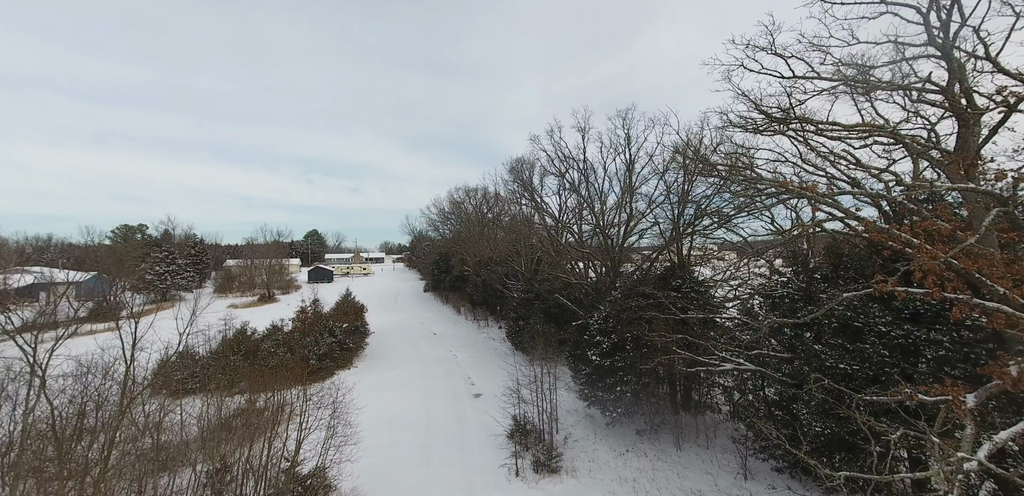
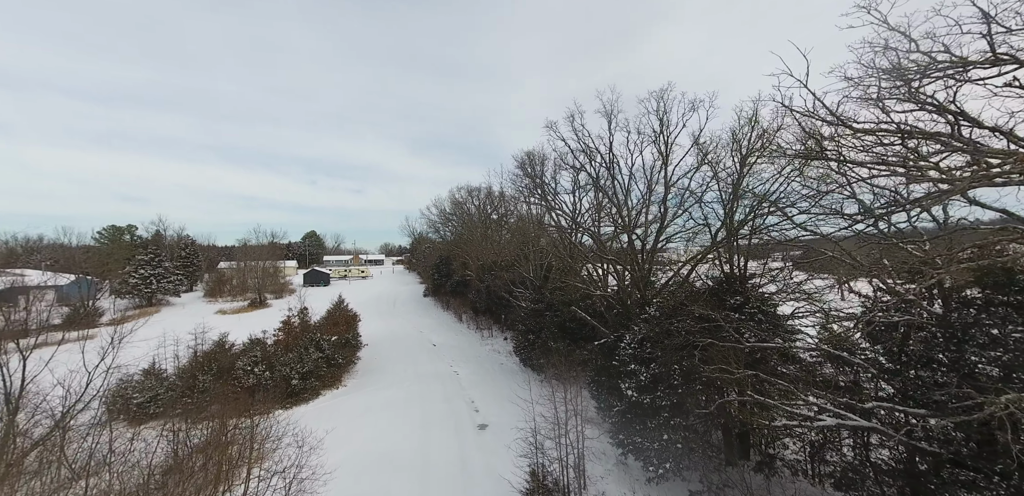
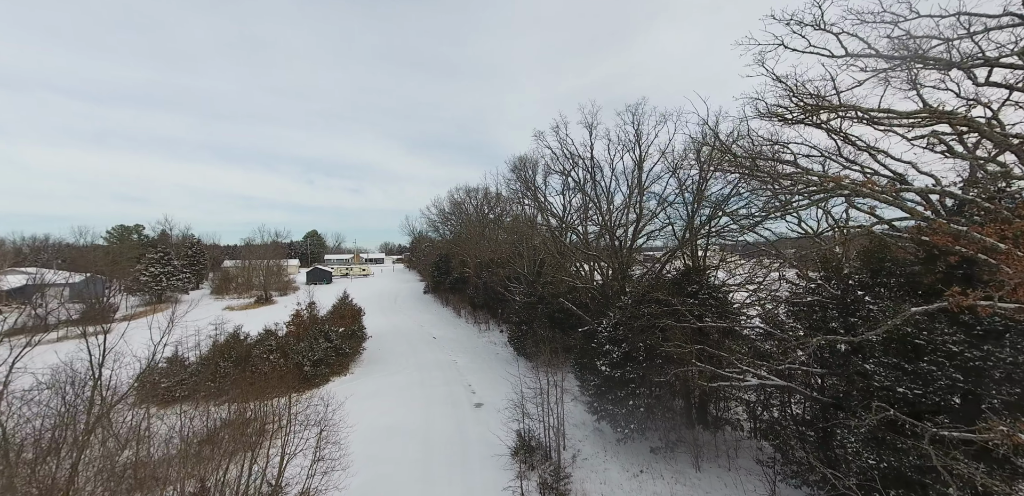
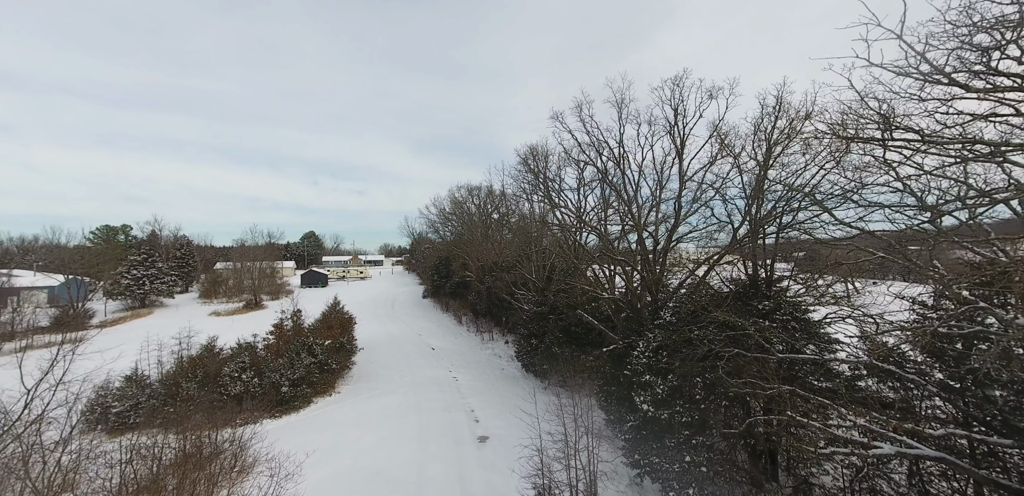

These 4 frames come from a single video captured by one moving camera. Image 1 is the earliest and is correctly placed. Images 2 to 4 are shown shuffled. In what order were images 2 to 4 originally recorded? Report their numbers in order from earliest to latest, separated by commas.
3, 2, 4
